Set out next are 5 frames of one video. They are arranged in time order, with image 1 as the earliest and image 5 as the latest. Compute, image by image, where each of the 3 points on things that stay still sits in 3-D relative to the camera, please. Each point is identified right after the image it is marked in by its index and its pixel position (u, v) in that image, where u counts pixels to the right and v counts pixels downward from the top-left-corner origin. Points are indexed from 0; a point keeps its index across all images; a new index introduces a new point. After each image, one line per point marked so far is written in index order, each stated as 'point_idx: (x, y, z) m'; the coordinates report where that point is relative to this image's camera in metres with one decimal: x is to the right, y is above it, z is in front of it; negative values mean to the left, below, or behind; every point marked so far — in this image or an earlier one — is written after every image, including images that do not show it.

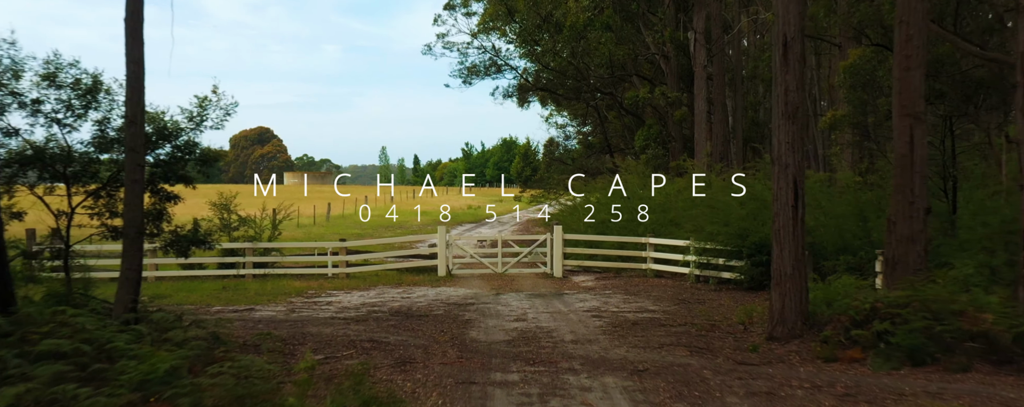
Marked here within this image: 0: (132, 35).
0: (-5.2, +2.4, +8.1) m
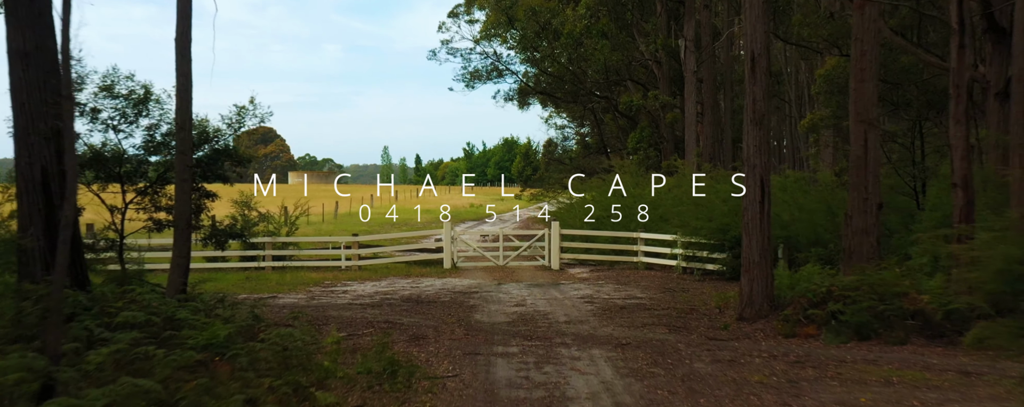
0: (-5.2, +2.4, +9.4) m
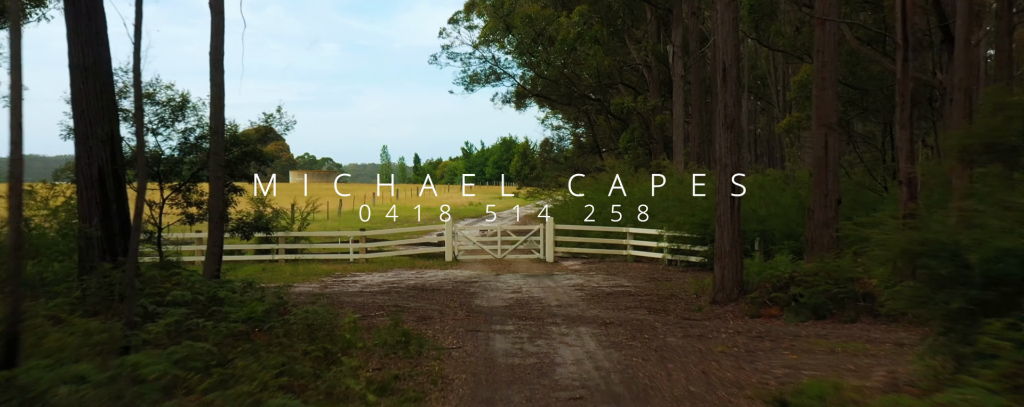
0: (-5.3, +2.5, +10.5) m
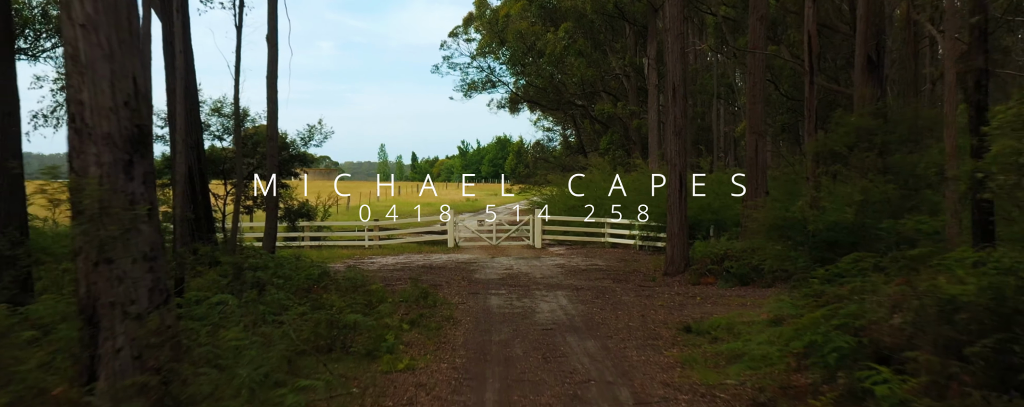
0: (-5.5, +2.7, +13.3) m
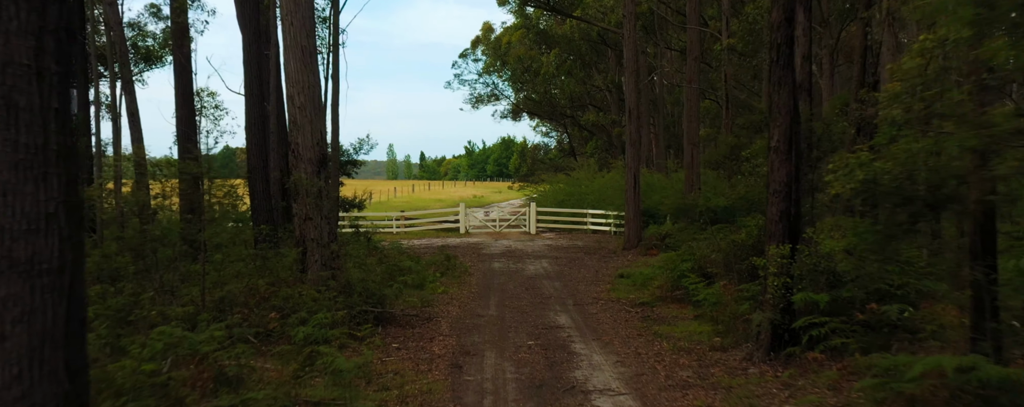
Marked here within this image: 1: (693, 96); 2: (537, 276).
0: (-5.5, +2.9, +18.3) m
1: (+6.1, +3.6, +19.6) m
2: (+0.6, -1.8, +14.7) m
